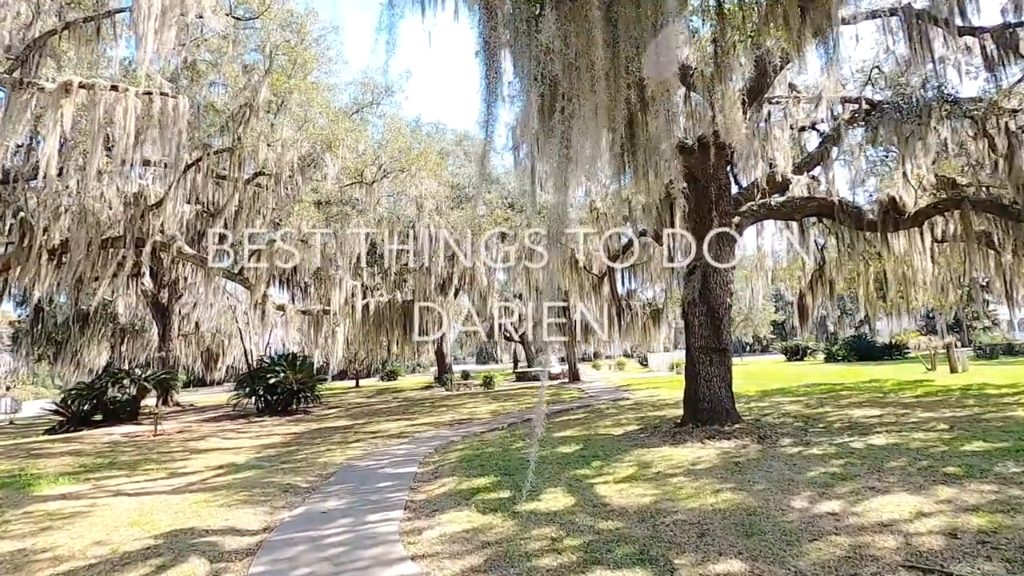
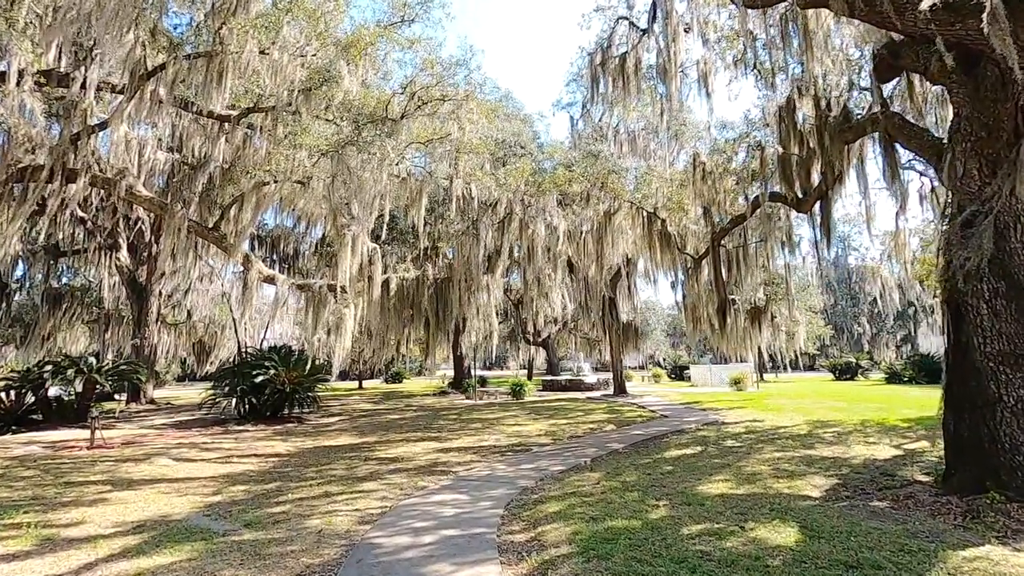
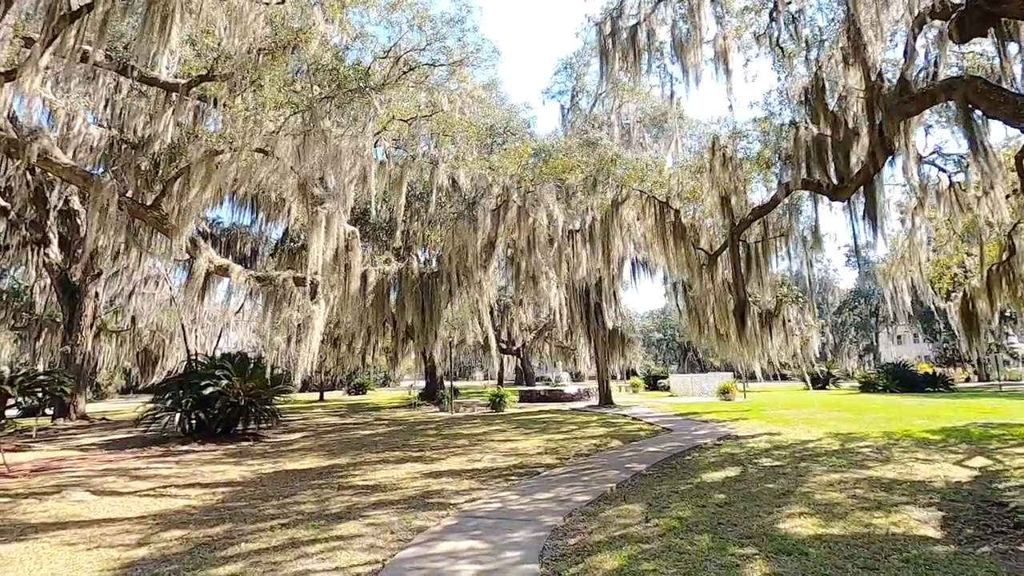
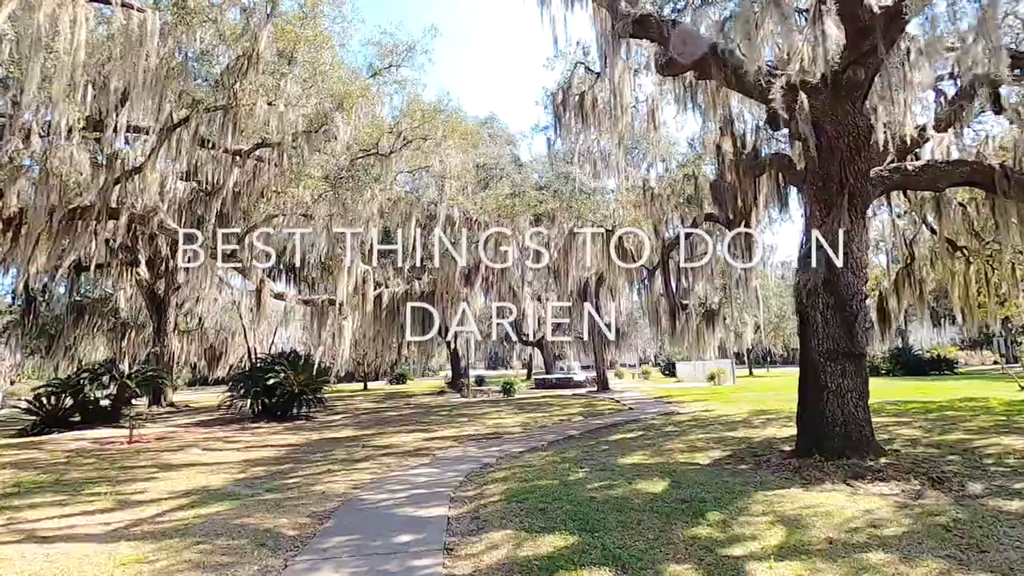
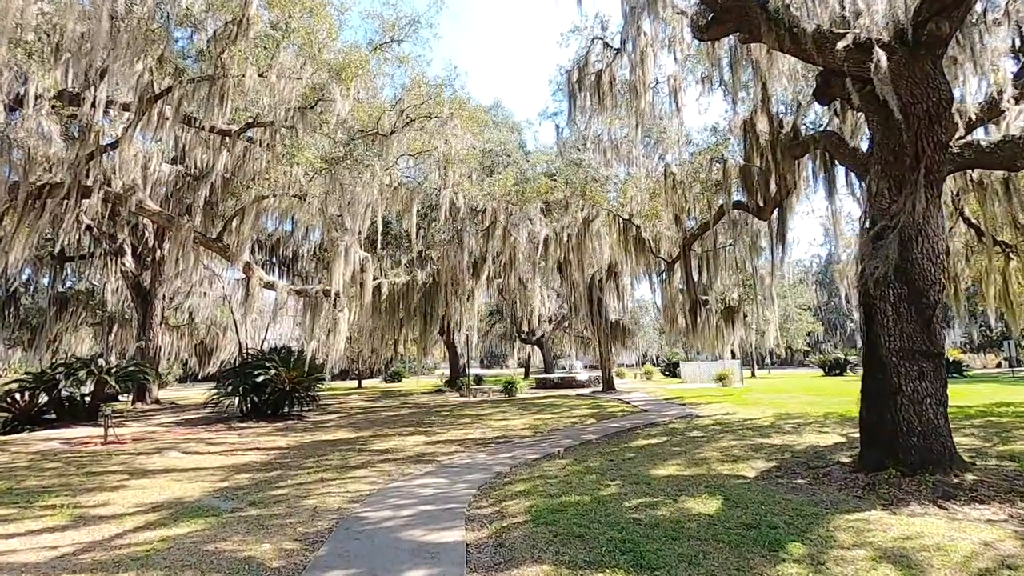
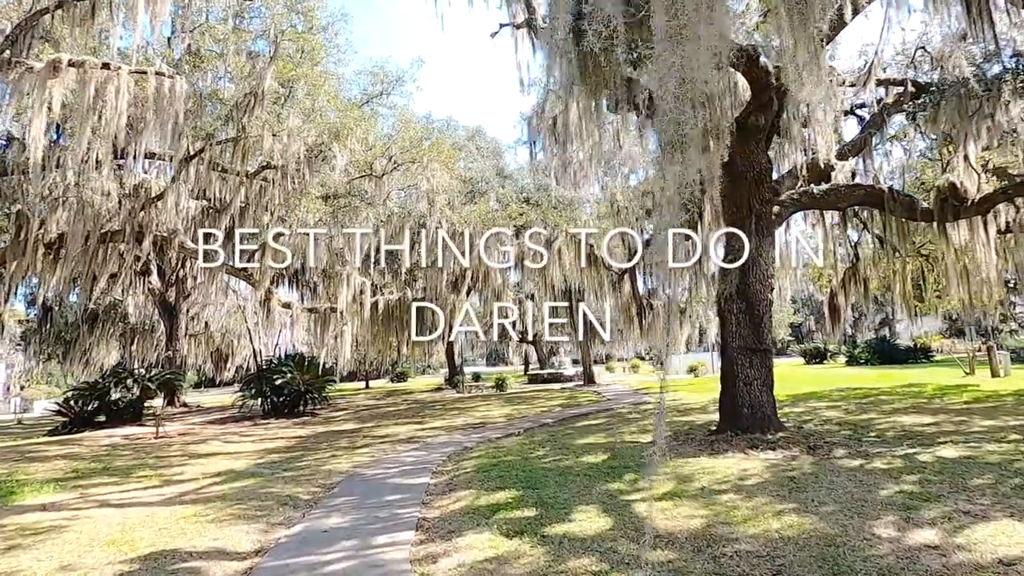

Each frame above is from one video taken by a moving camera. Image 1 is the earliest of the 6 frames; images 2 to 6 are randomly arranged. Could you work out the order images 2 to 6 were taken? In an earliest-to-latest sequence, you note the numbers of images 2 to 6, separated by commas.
6, 4, 5, 2, 3
